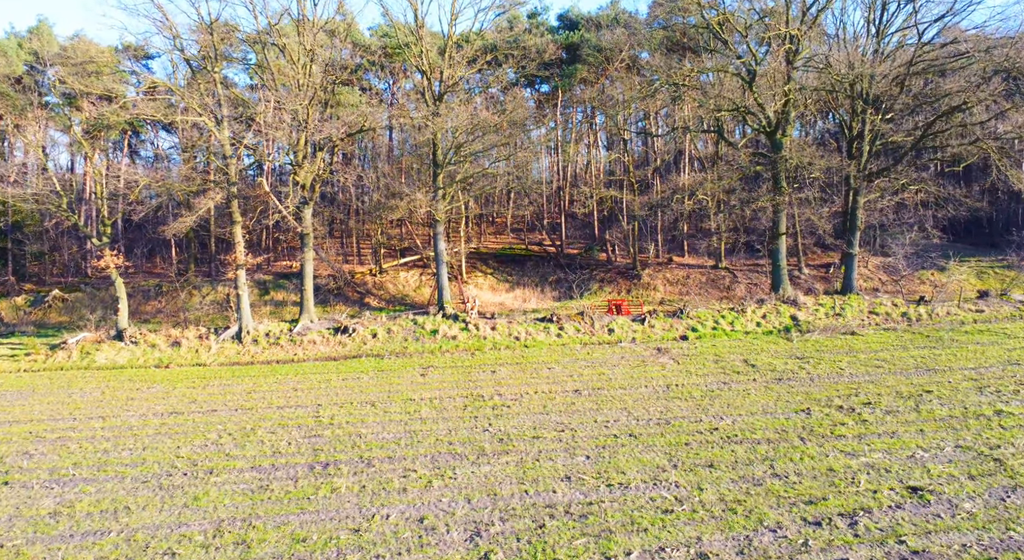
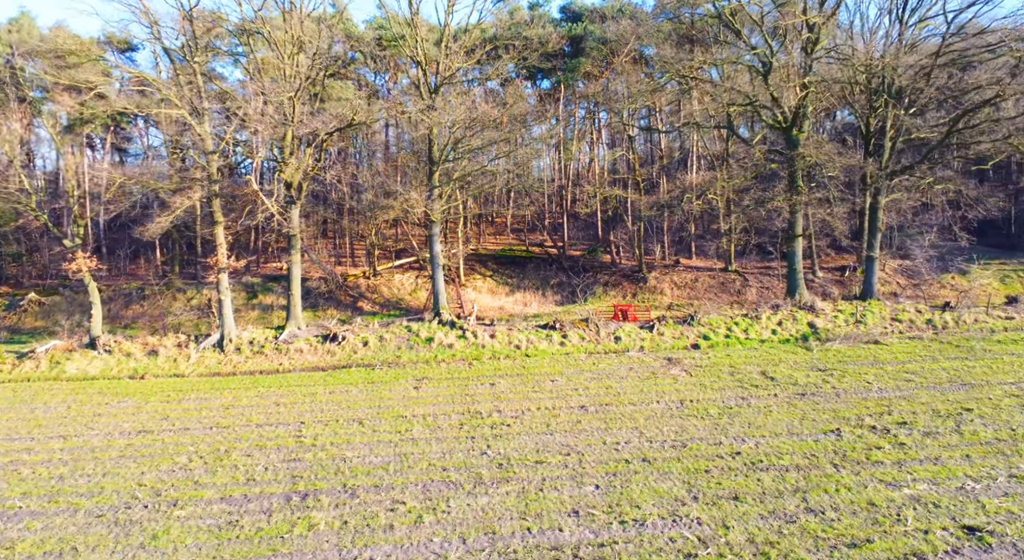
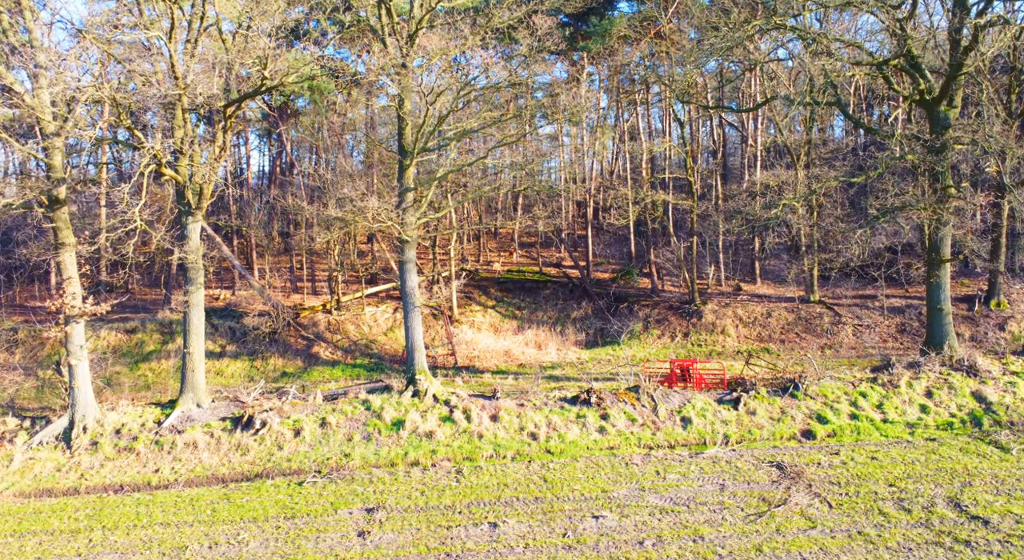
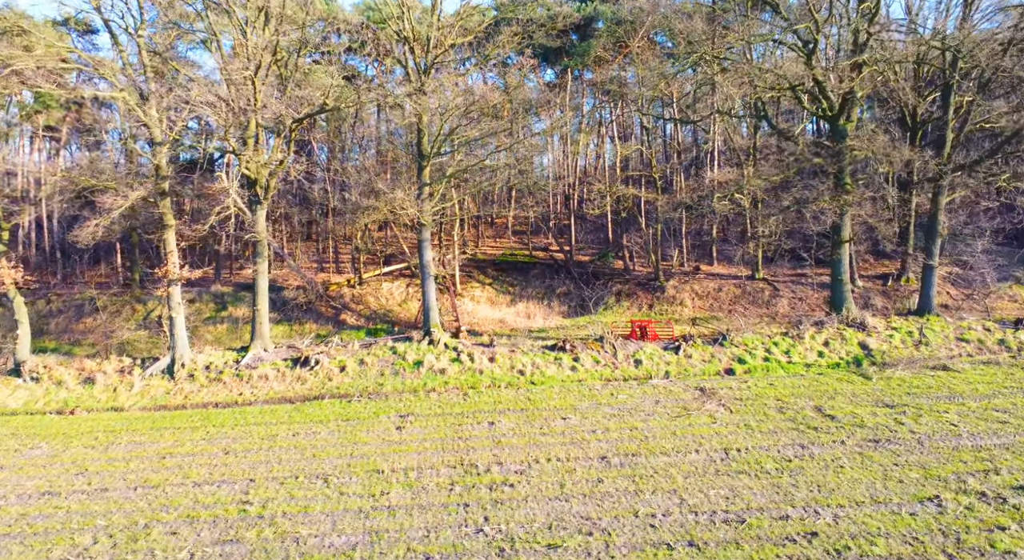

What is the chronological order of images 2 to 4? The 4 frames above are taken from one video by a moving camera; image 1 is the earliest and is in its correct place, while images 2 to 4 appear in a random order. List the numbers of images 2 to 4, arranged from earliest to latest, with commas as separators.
2, 4, 3
